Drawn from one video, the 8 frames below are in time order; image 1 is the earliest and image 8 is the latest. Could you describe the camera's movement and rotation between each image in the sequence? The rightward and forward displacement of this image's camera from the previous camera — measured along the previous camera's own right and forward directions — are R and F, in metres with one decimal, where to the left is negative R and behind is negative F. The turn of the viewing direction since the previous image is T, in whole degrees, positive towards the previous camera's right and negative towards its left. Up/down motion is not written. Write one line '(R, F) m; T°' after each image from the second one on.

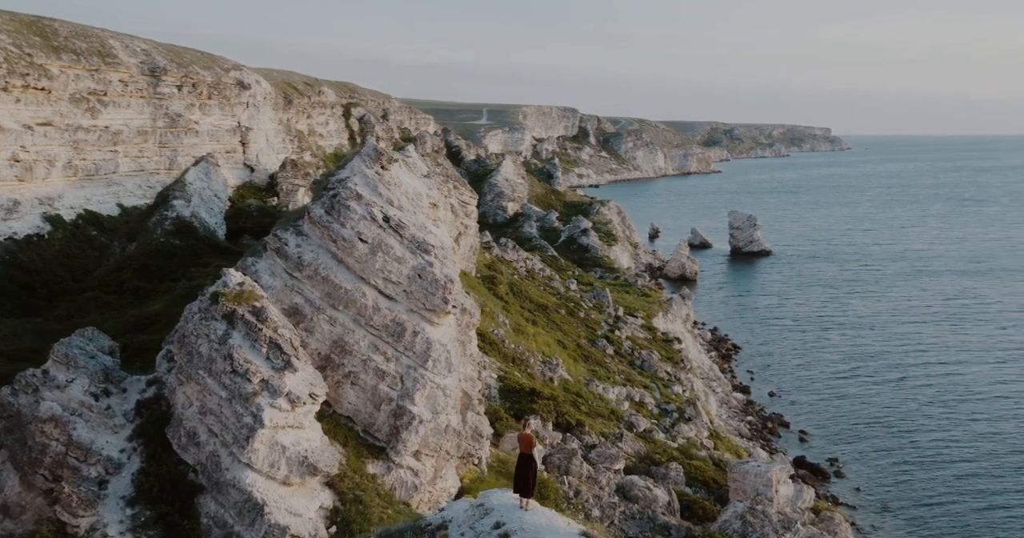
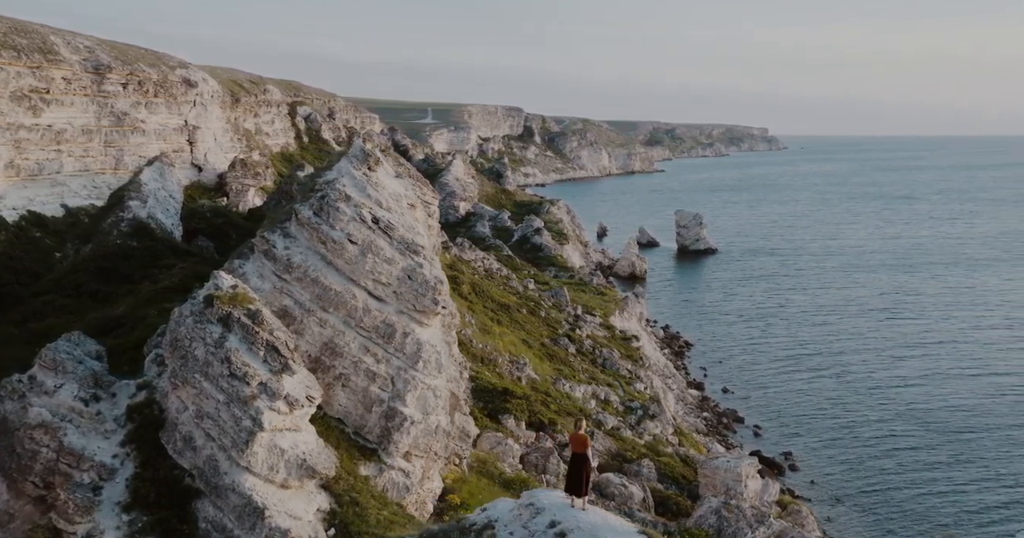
(-0.9, -0.2) m; +3°
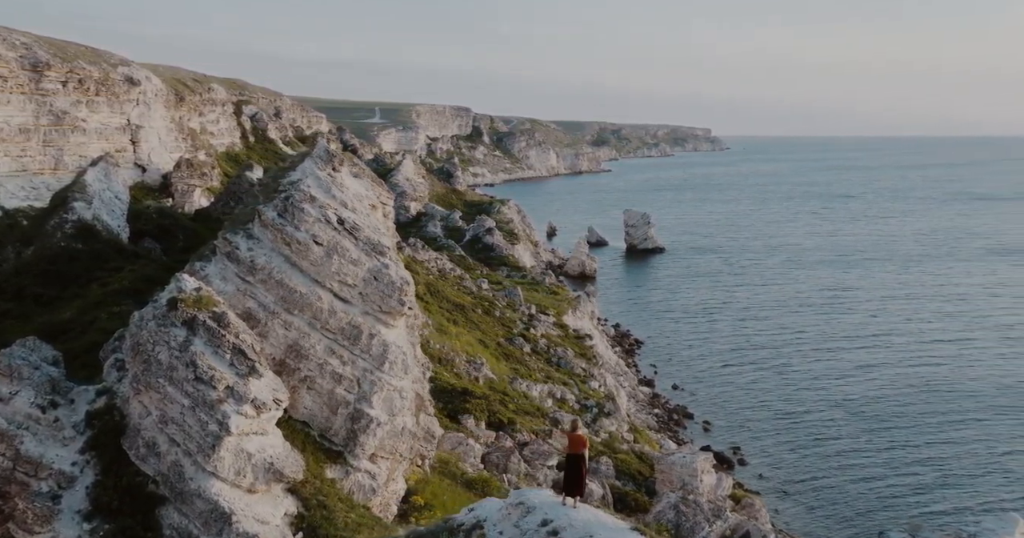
(-0.4, 0.0) m; +3°
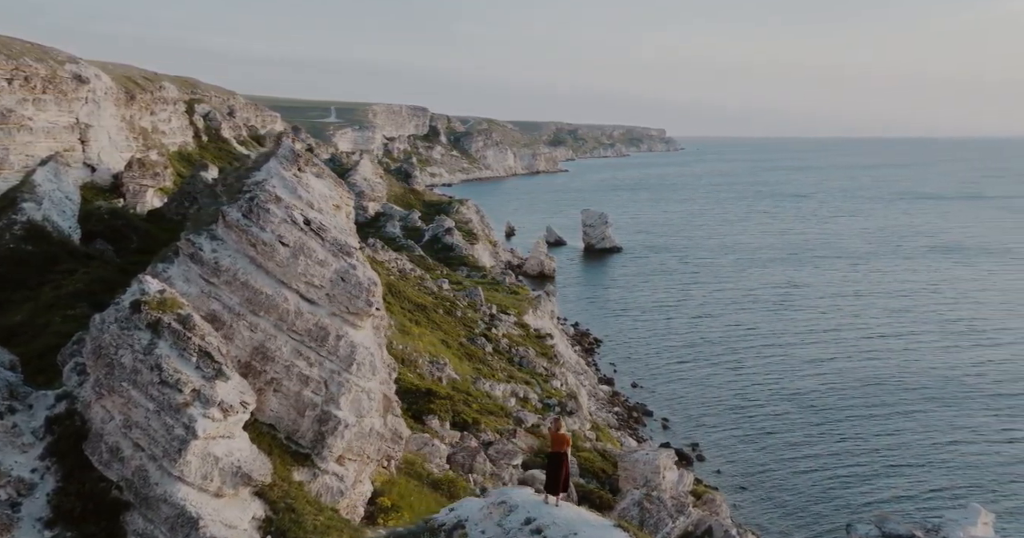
(-0.2, 0.0) m; +3°
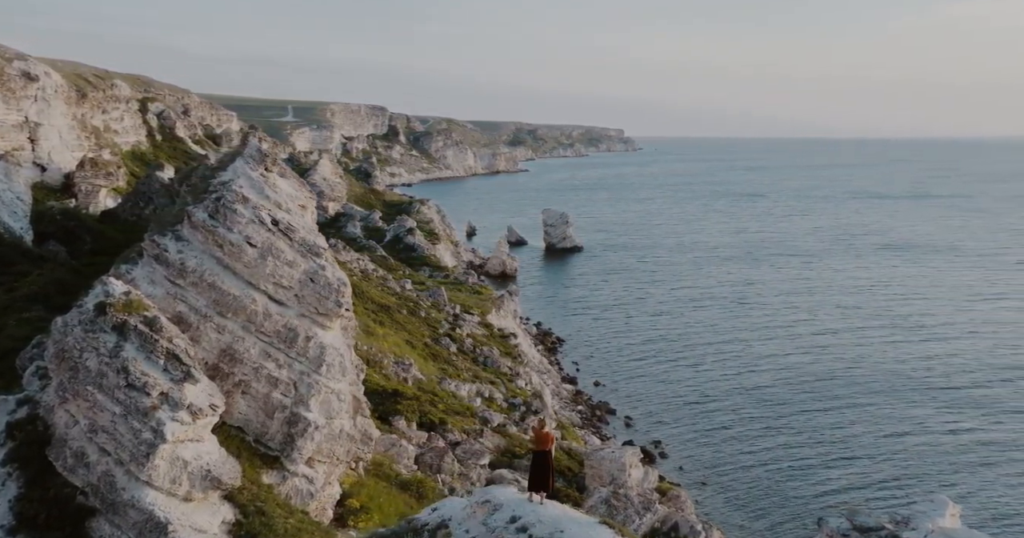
(-0.2, 0.0) m; +2°
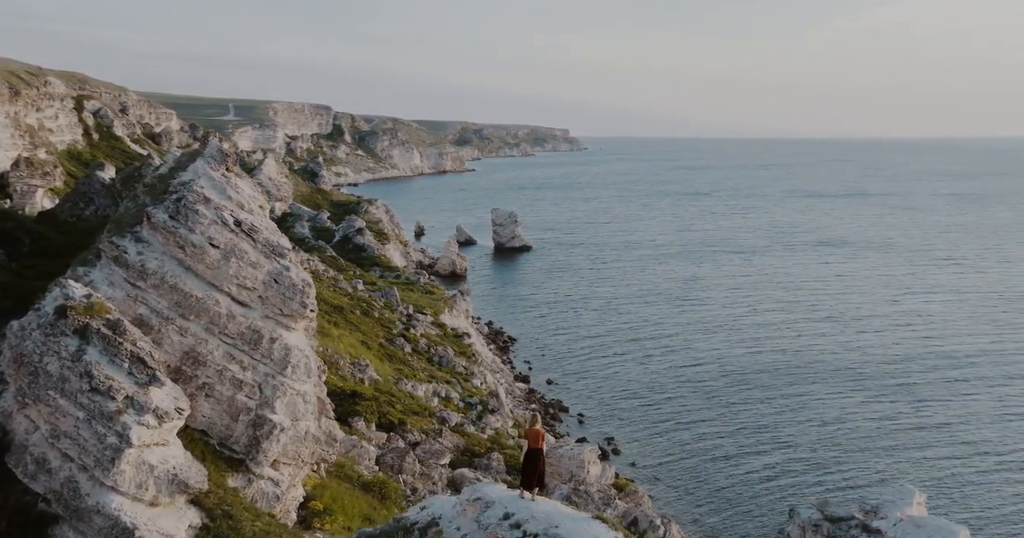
(+4.4, +1.4) m; -10°
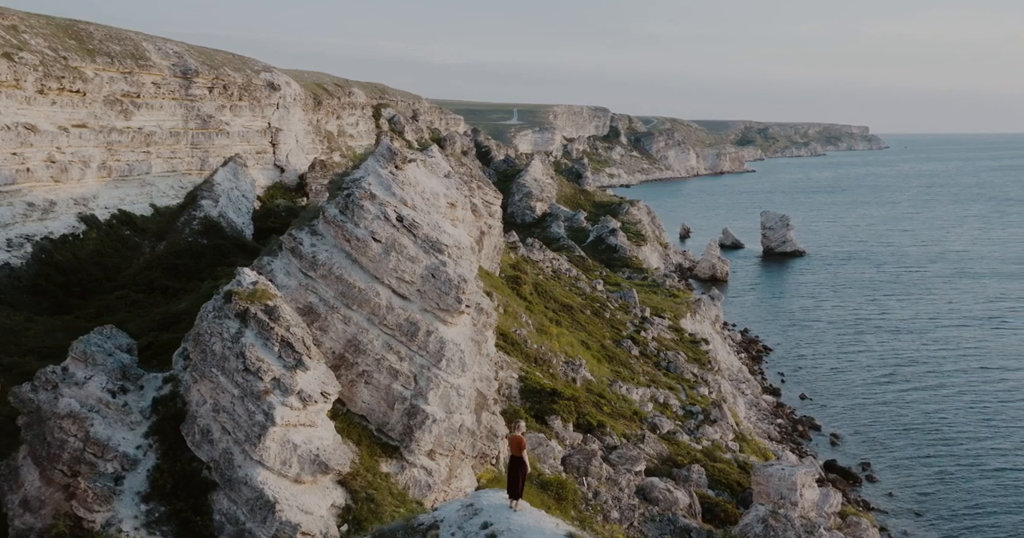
(-2.5, -0.3) m; -3°
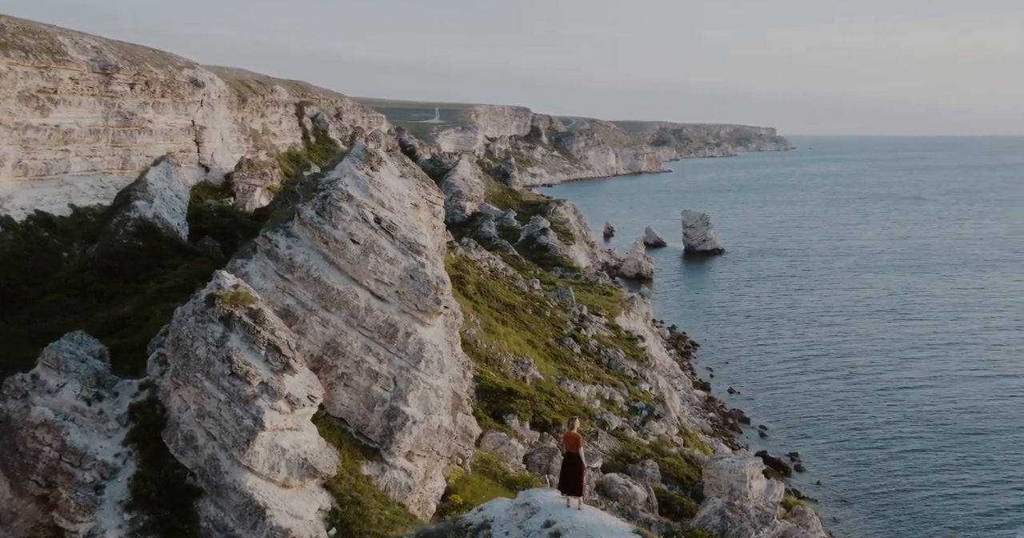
(-1.2, -0.2) m; +4°
